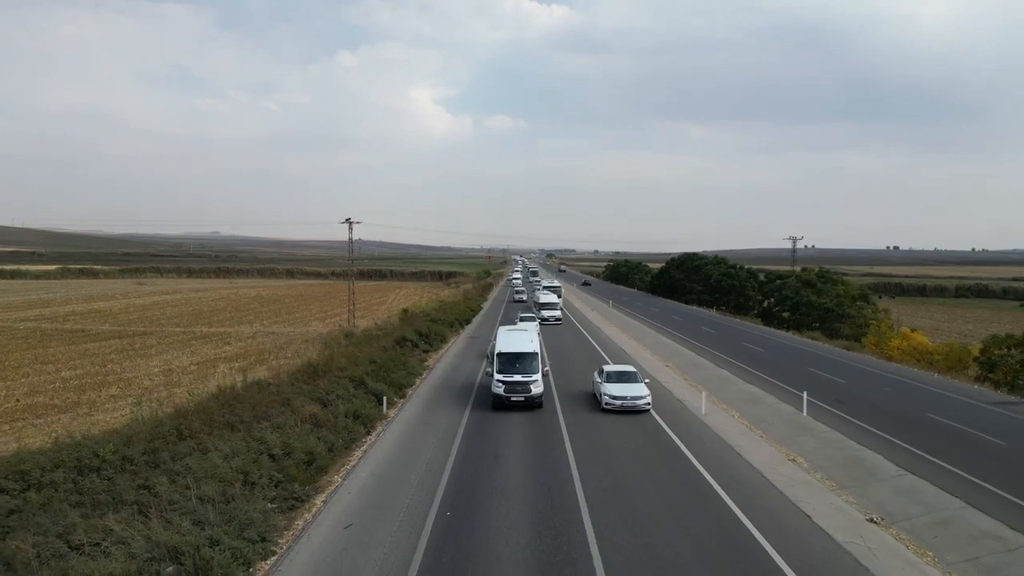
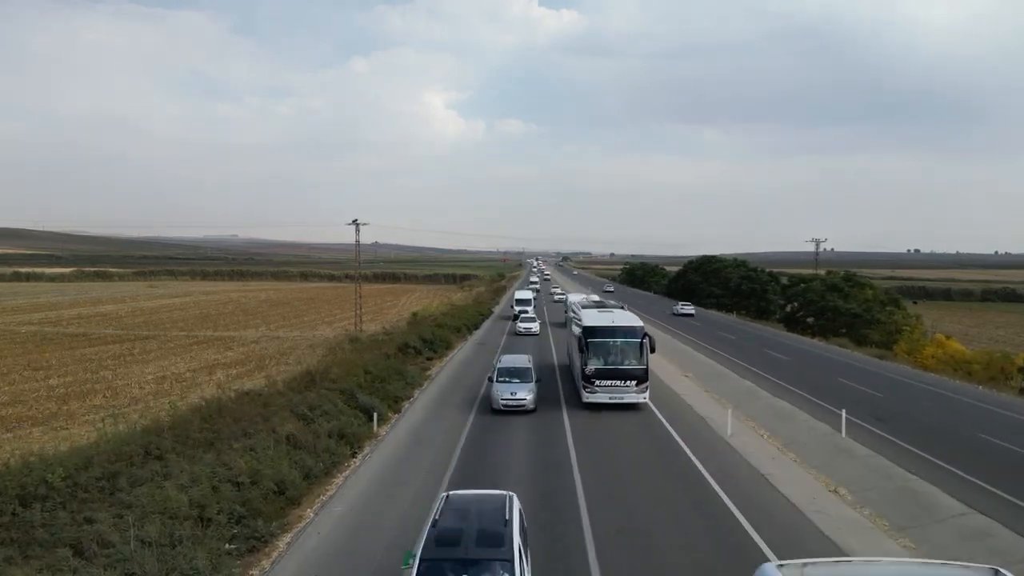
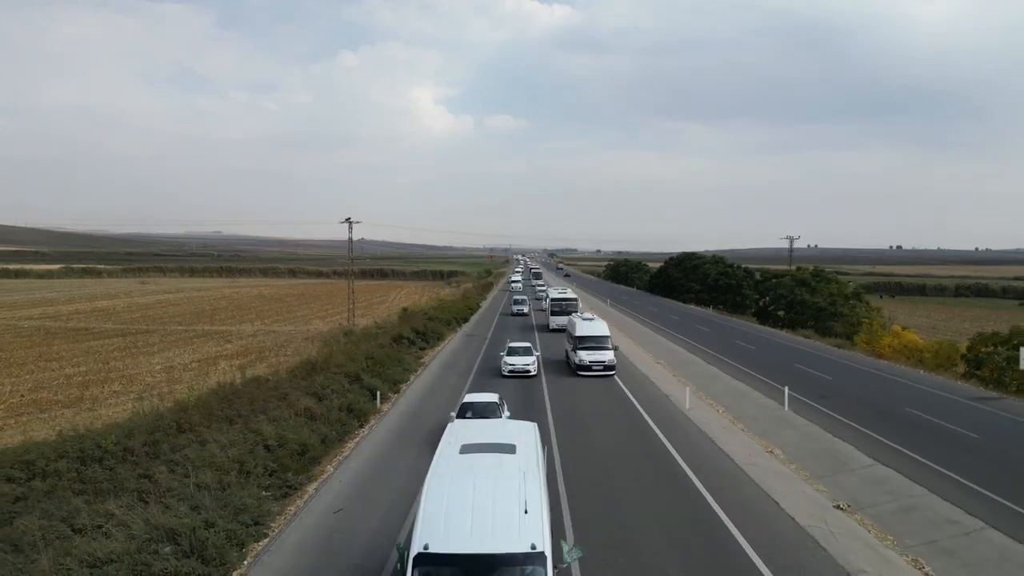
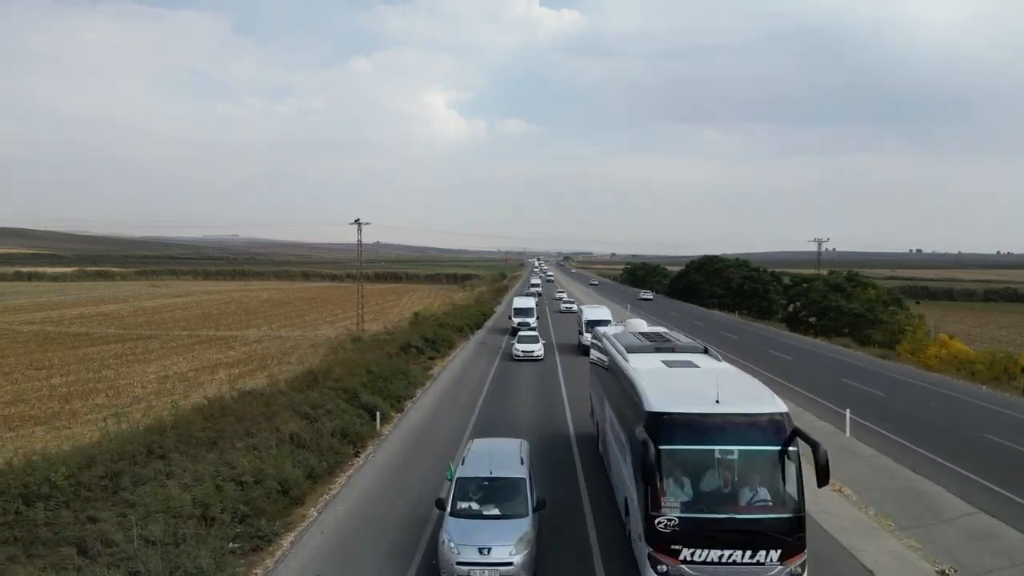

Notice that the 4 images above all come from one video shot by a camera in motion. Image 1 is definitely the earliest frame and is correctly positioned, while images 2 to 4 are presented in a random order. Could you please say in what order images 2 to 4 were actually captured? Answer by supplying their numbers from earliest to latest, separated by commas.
3, 2, 4
